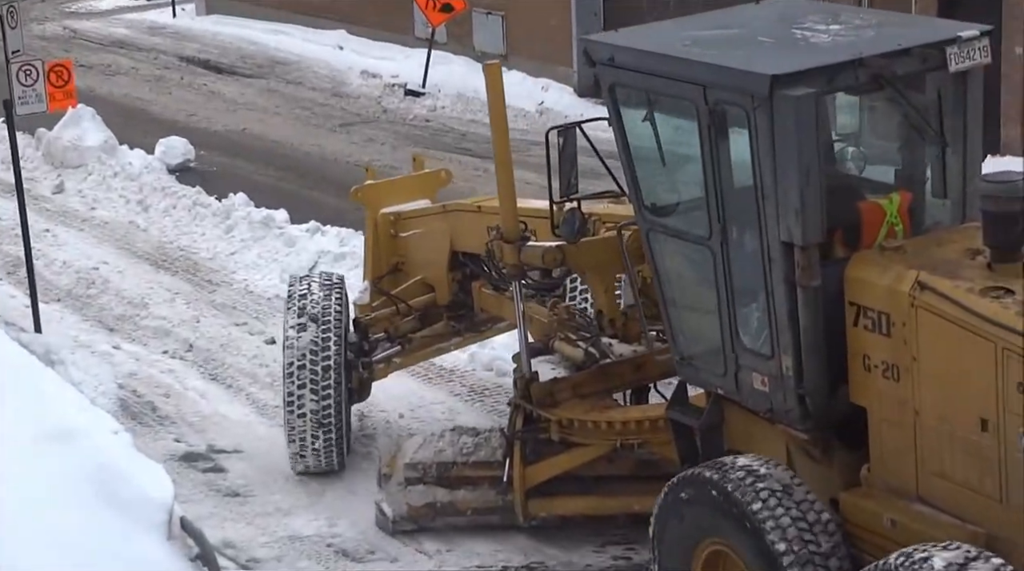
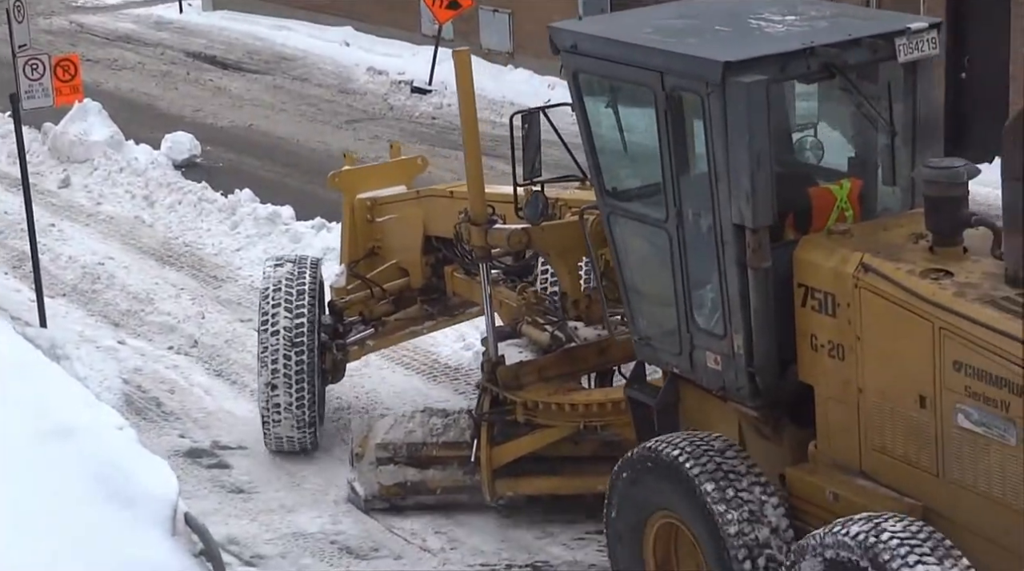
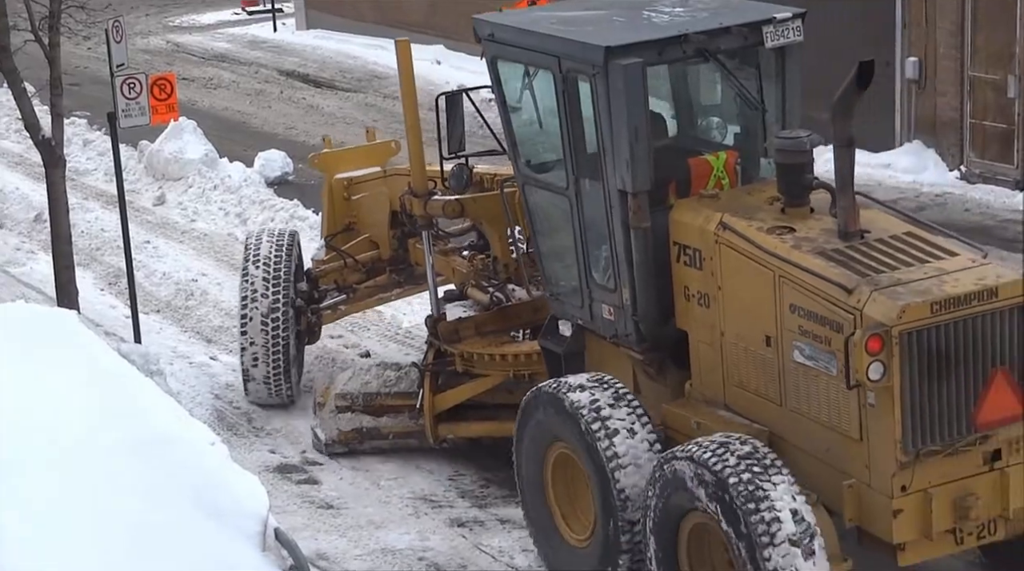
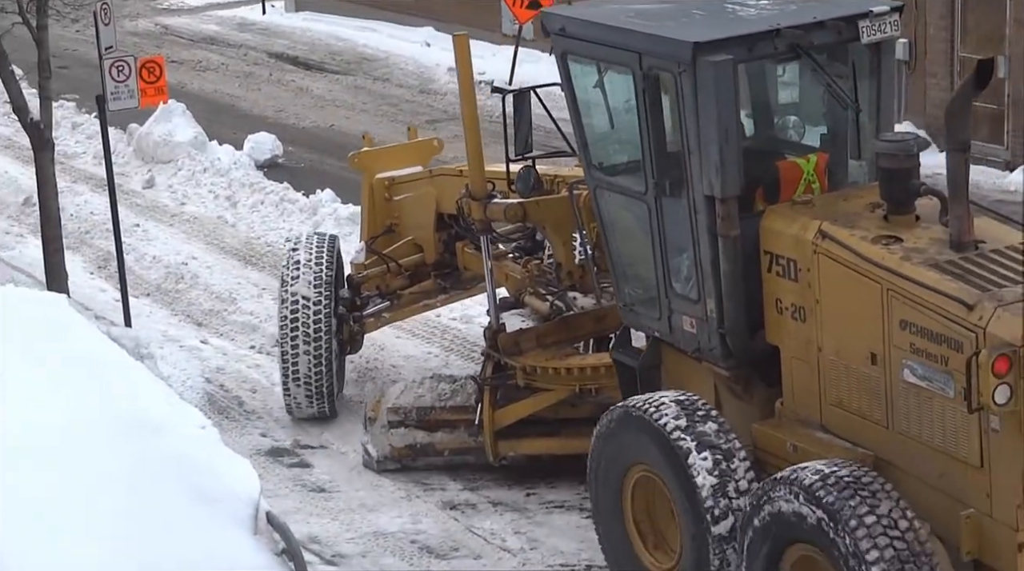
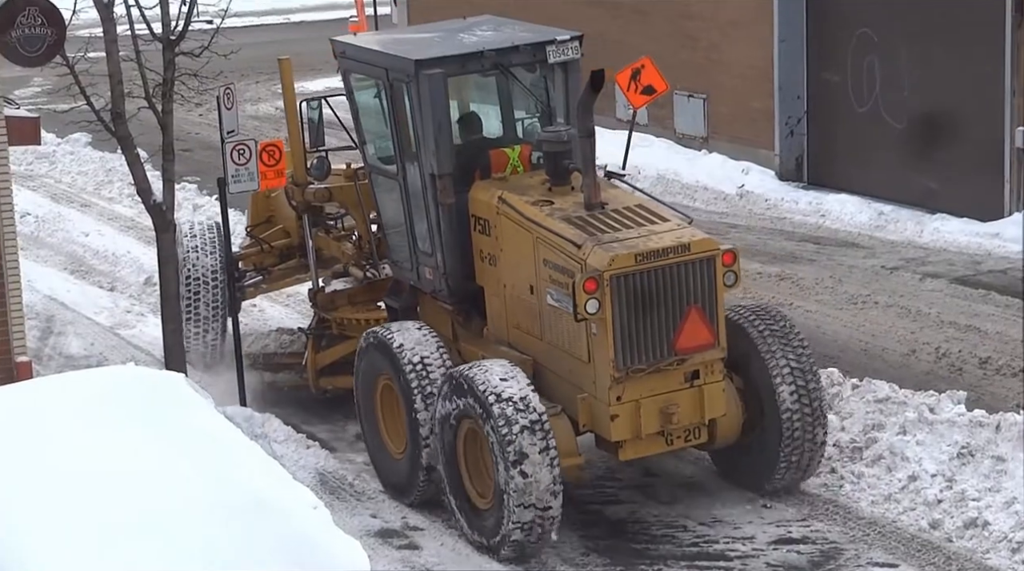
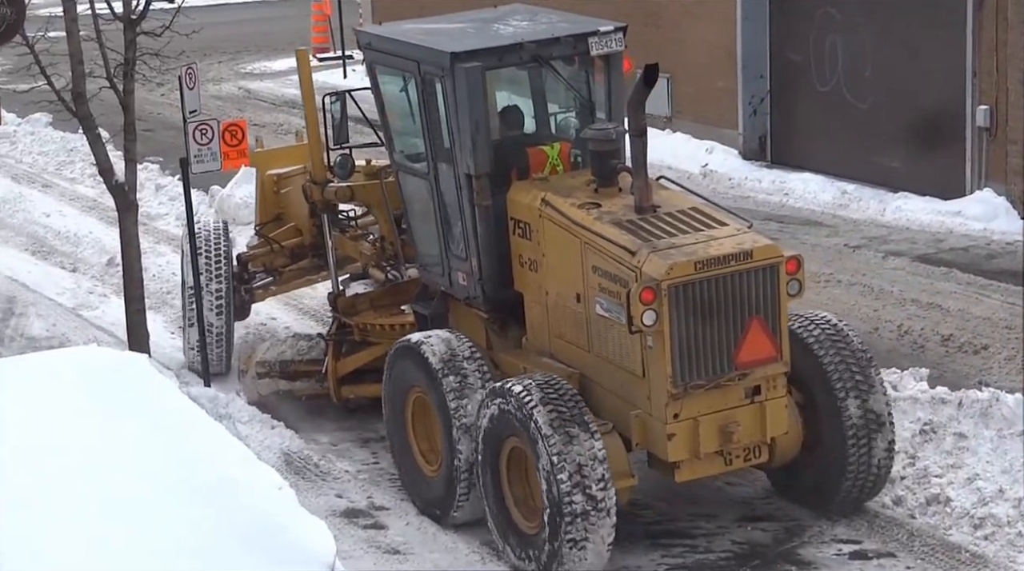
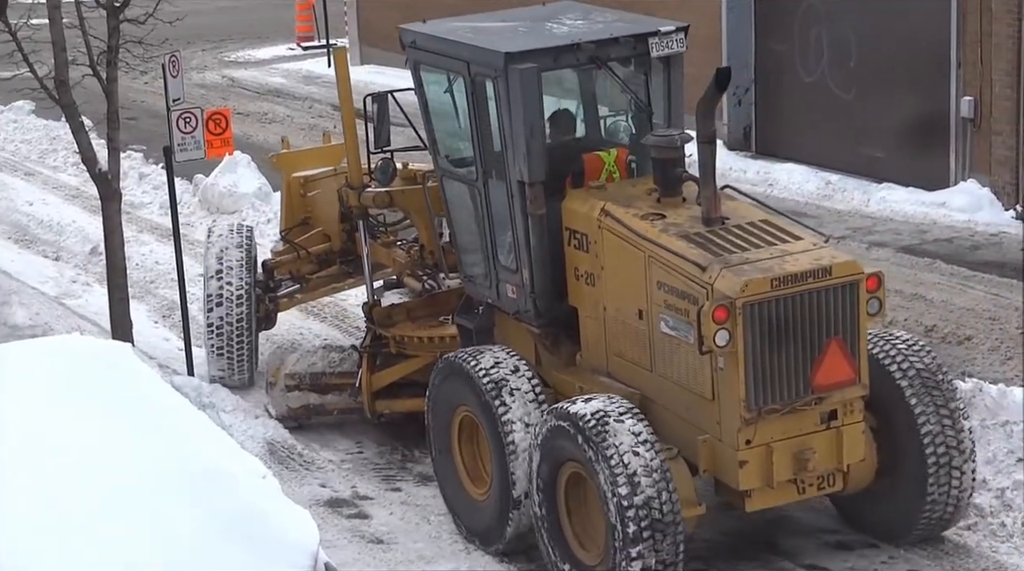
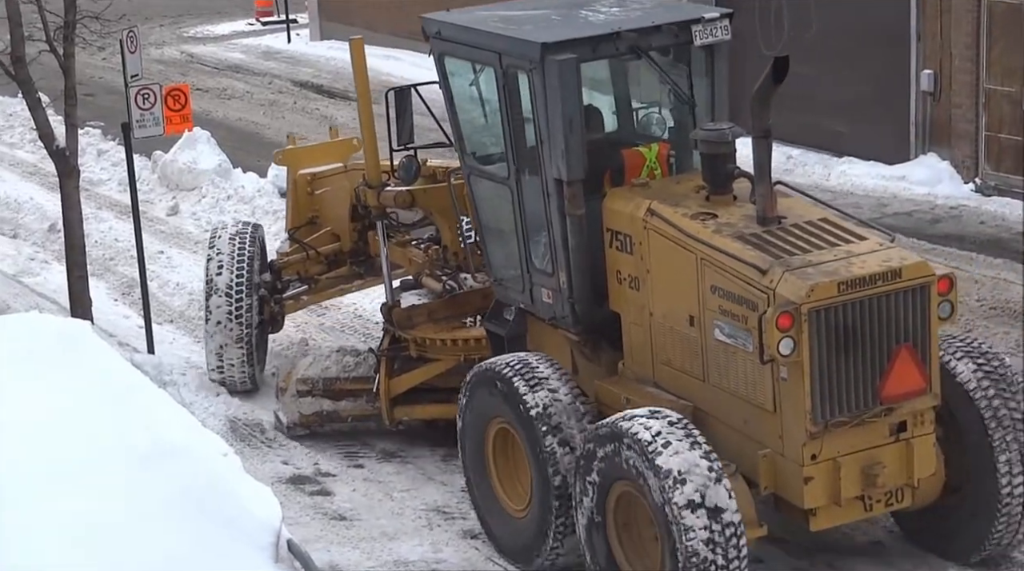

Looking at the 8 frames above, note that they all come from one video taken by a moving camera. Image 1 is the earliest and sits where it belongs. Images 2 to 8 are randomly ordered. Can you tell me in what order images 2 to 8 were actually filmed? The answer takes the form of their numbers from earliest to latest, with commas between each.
2, 4, 3, 8, 7, 6, 5
